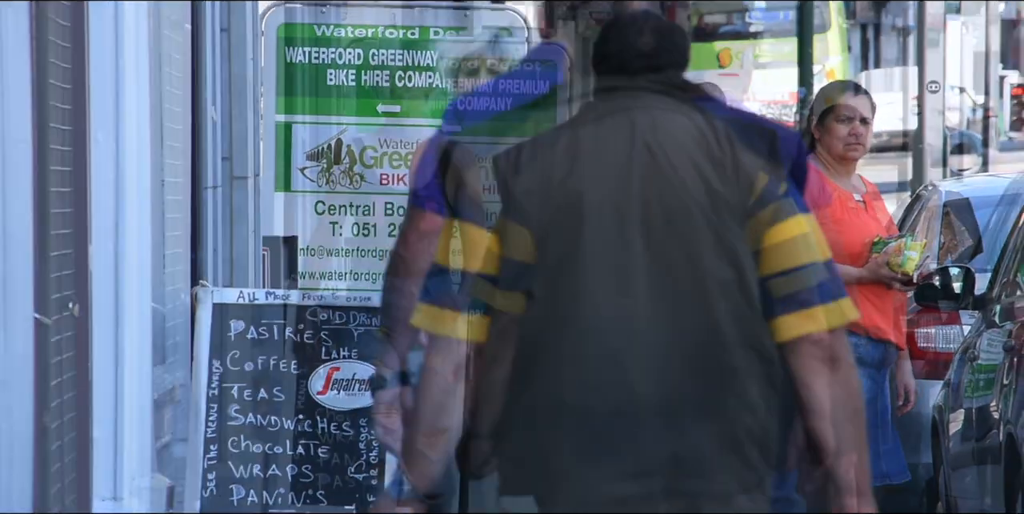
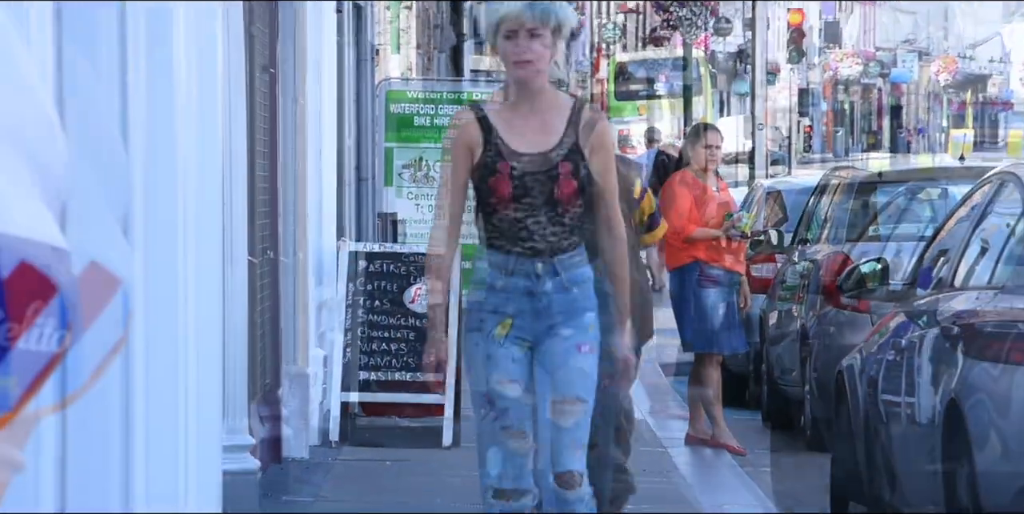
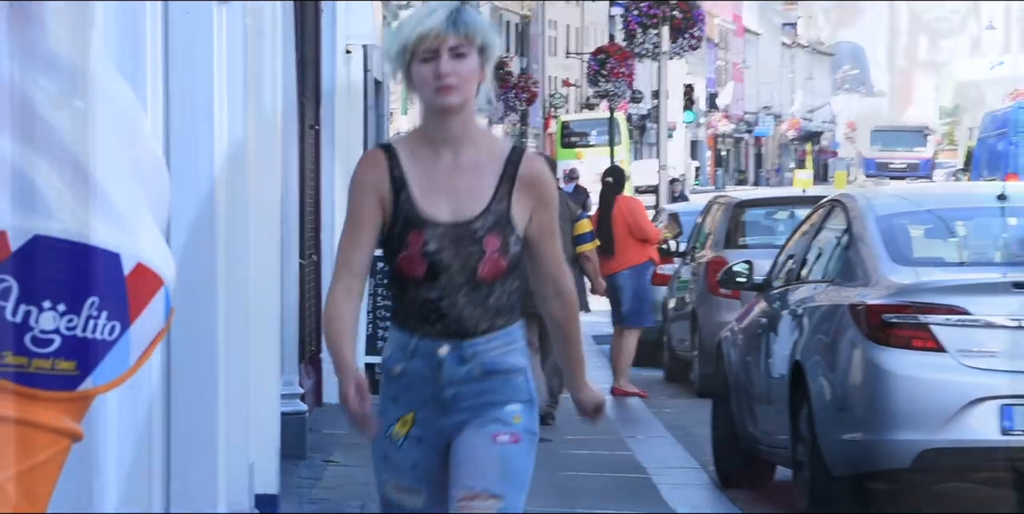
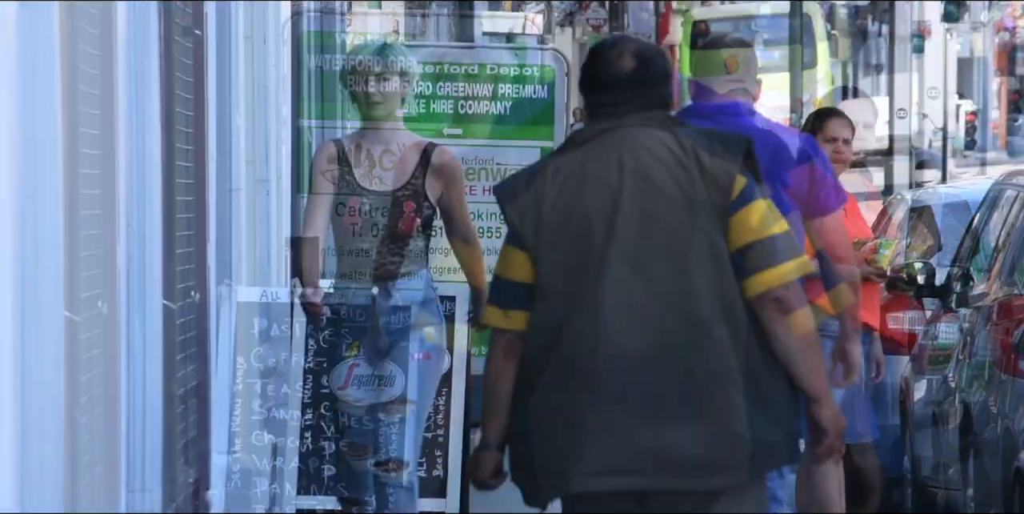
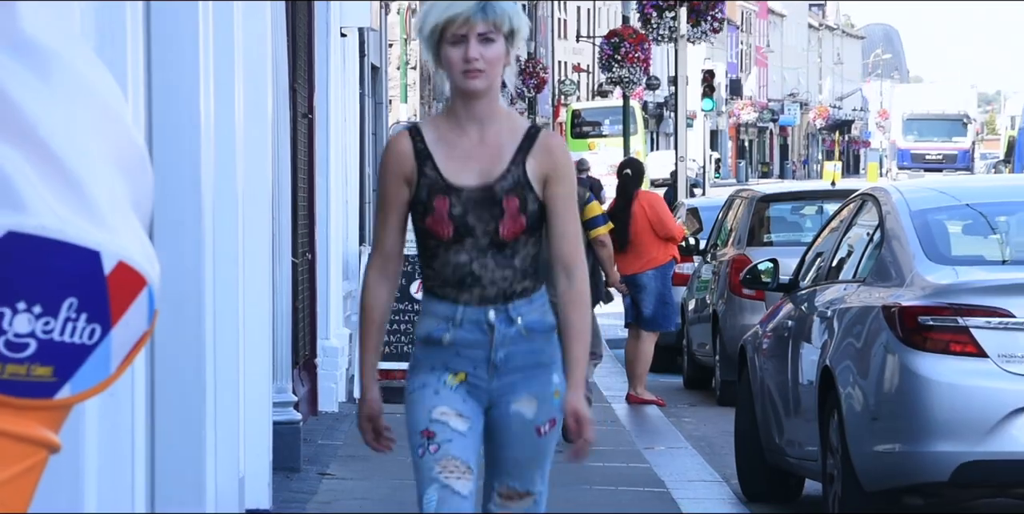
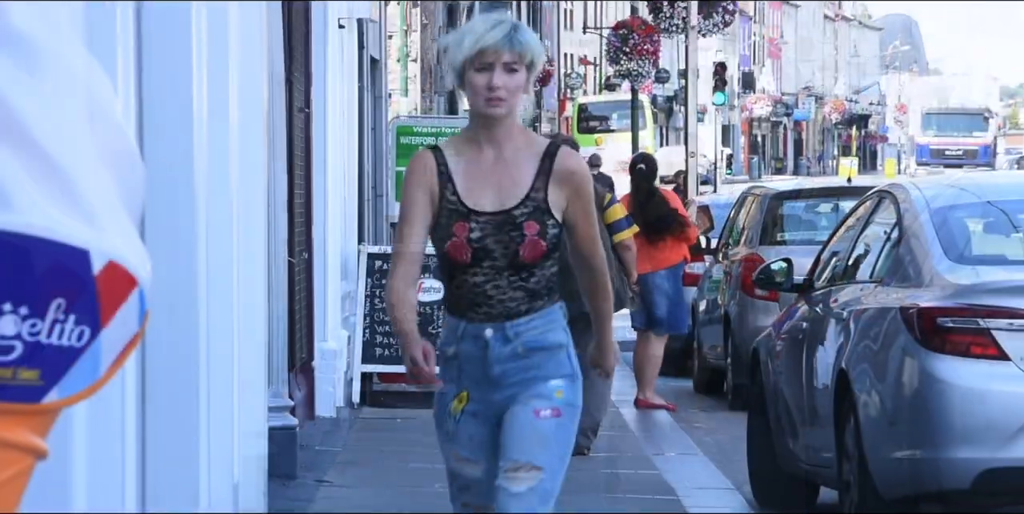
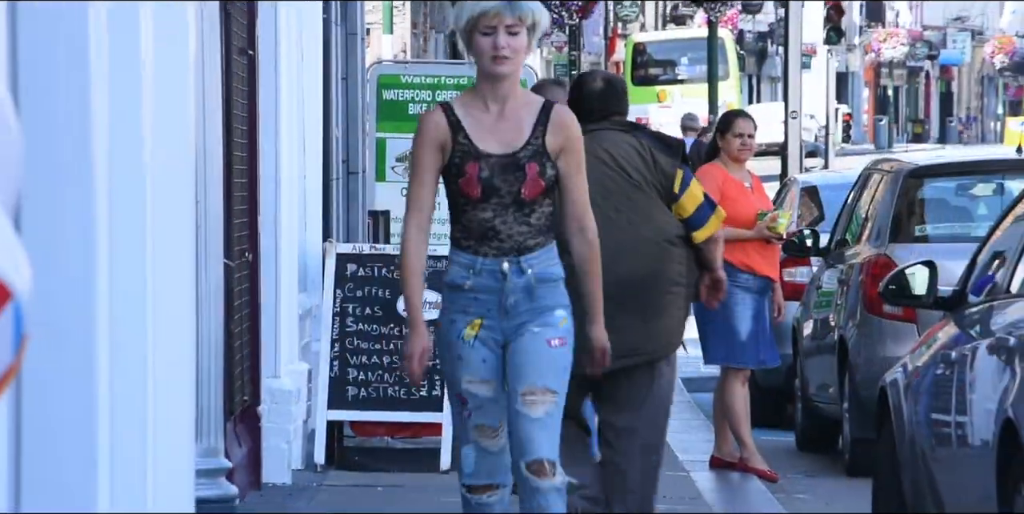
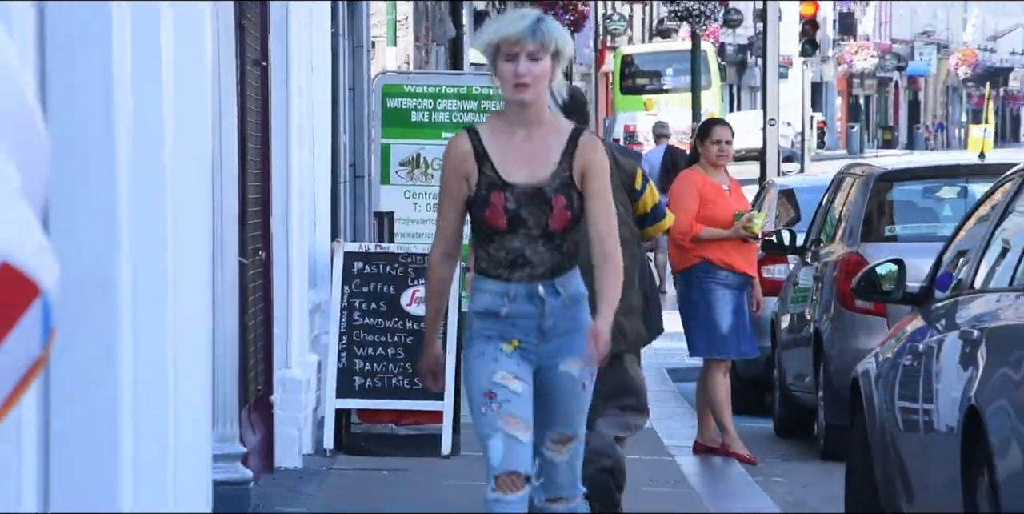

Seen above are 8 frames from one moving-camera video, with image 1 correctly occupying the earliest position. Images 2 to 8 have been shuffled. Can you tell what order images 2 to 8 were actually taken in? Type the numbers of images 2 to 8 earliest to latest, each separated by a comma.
4, 7, 8, 2, 6, 5, 3
